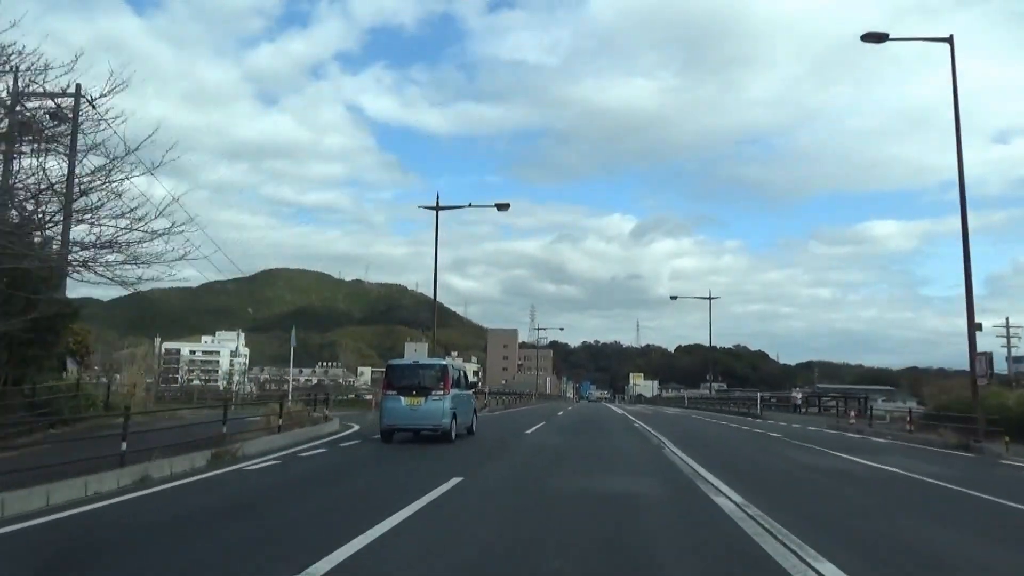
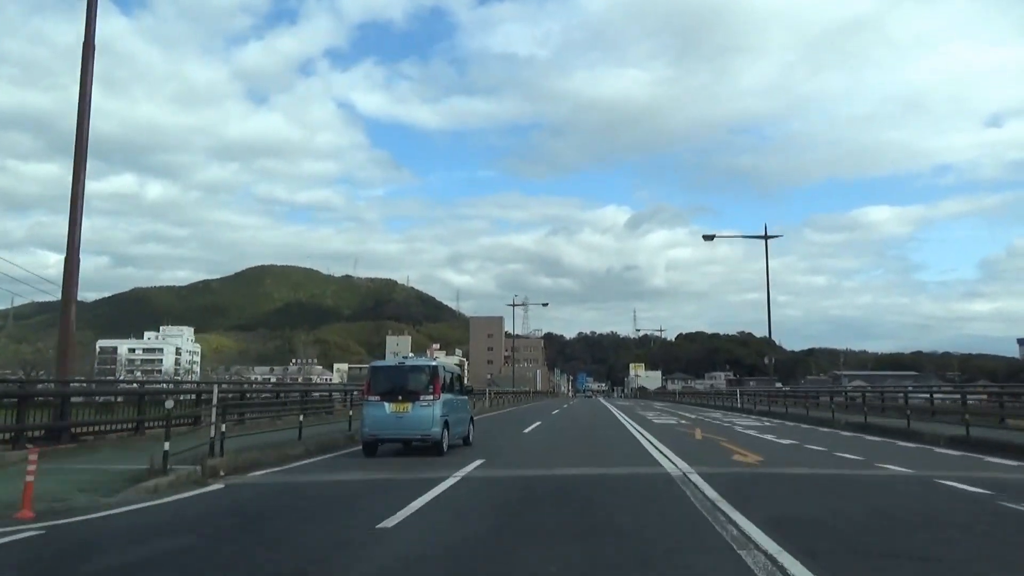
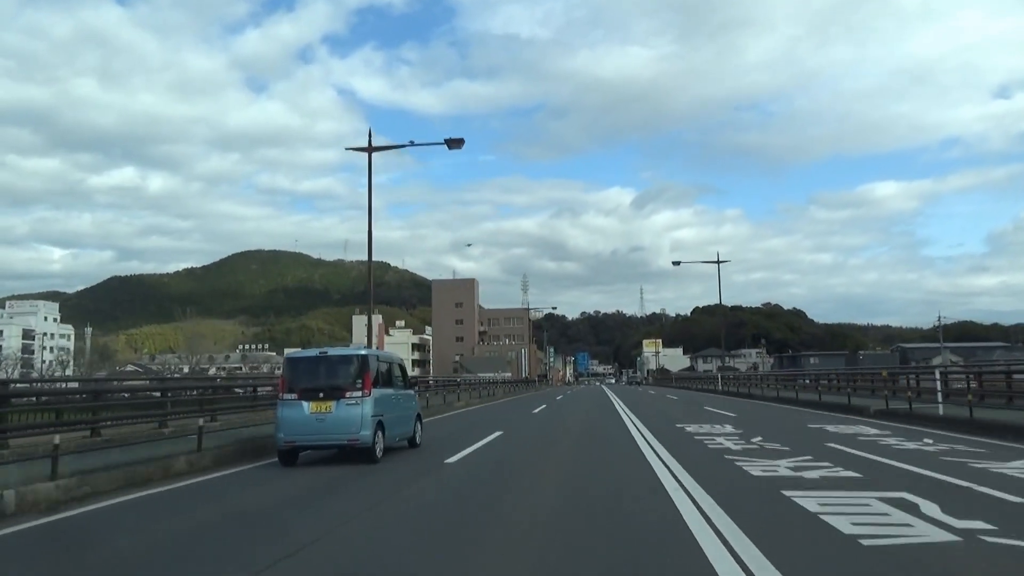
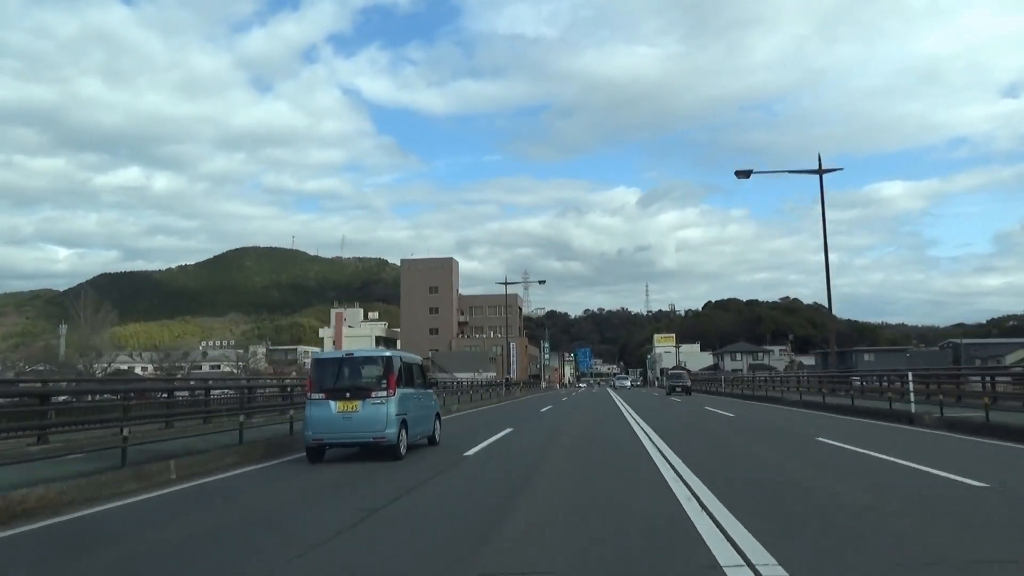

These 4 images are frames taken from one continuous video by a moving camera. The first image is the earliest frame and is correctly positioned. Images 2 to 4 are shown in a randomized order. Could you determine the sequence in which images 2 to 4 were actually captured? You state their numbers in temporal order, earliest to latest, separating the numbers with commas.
2, 3, 4
